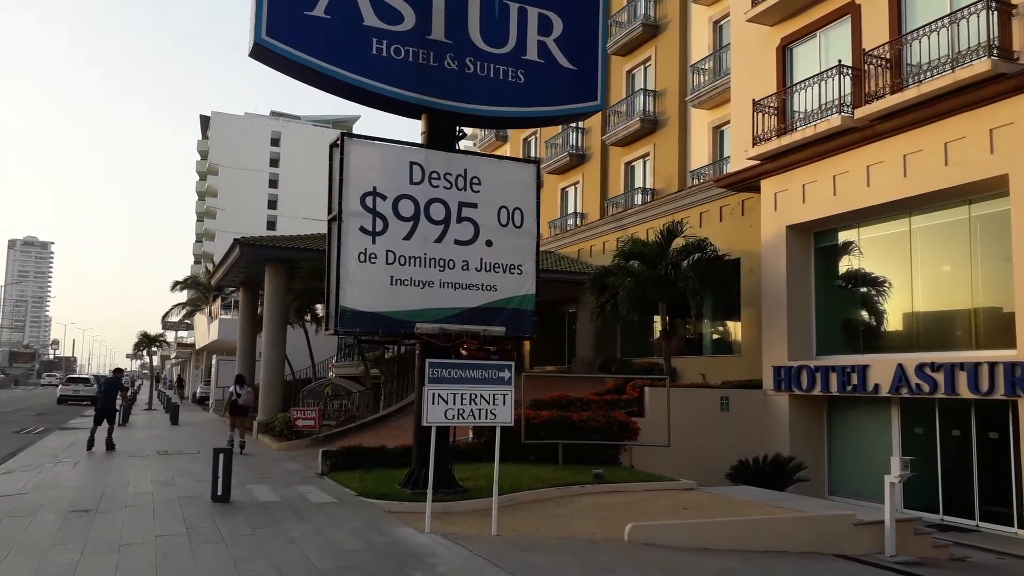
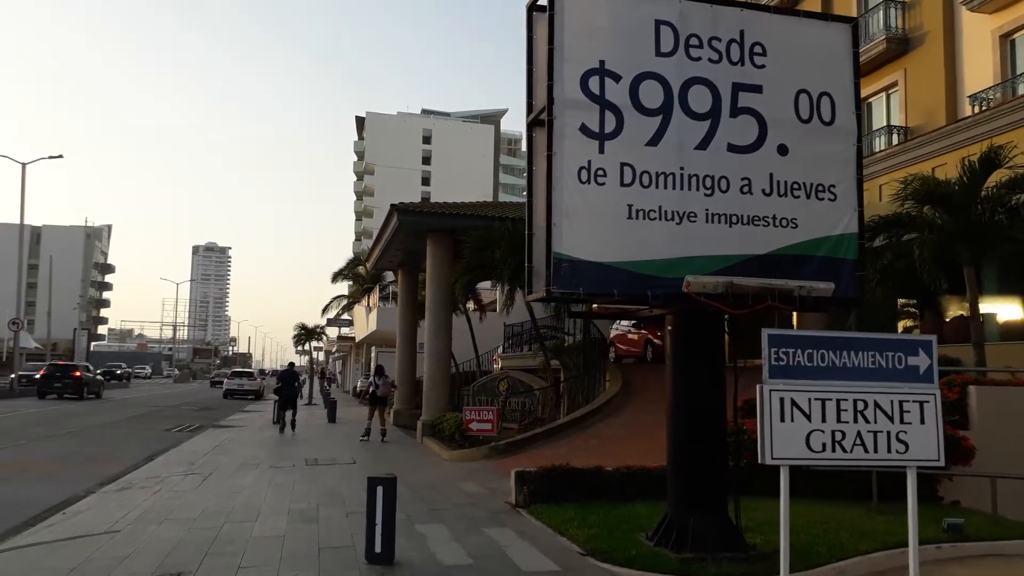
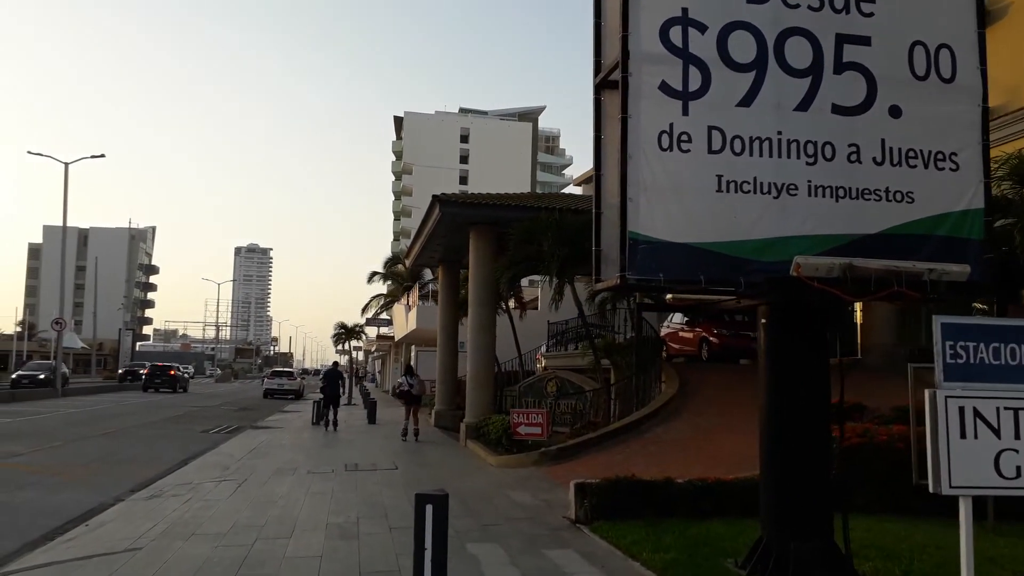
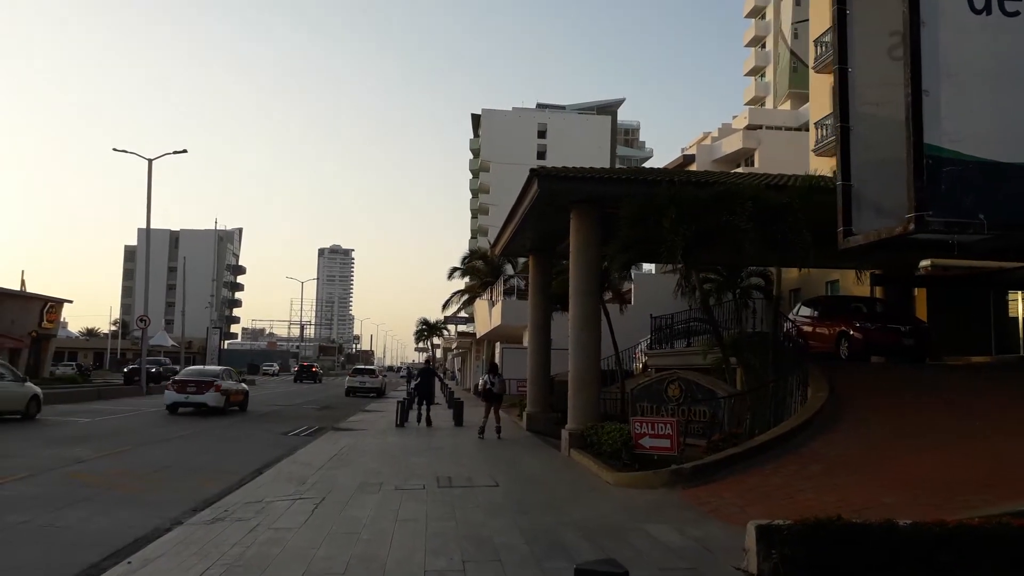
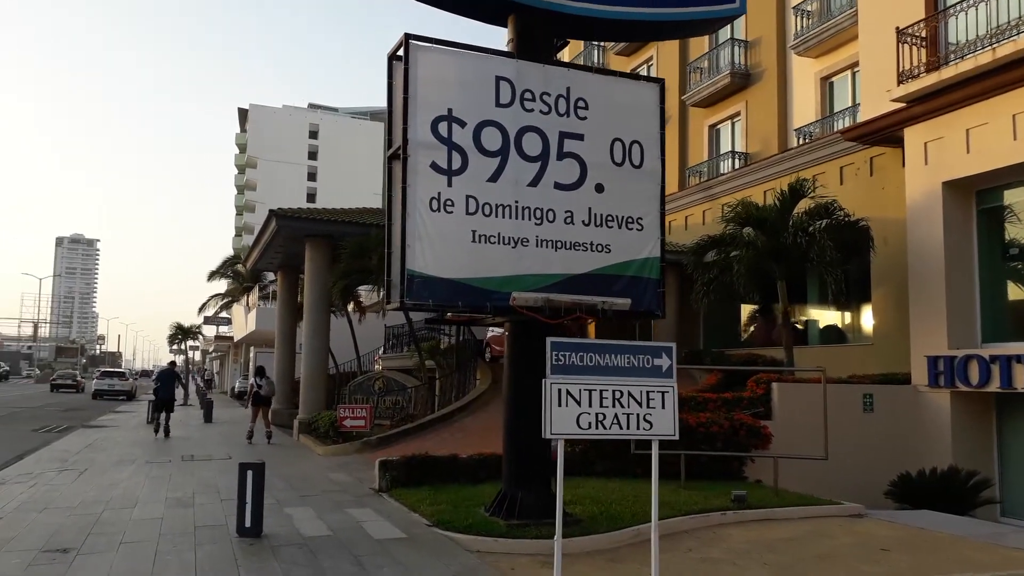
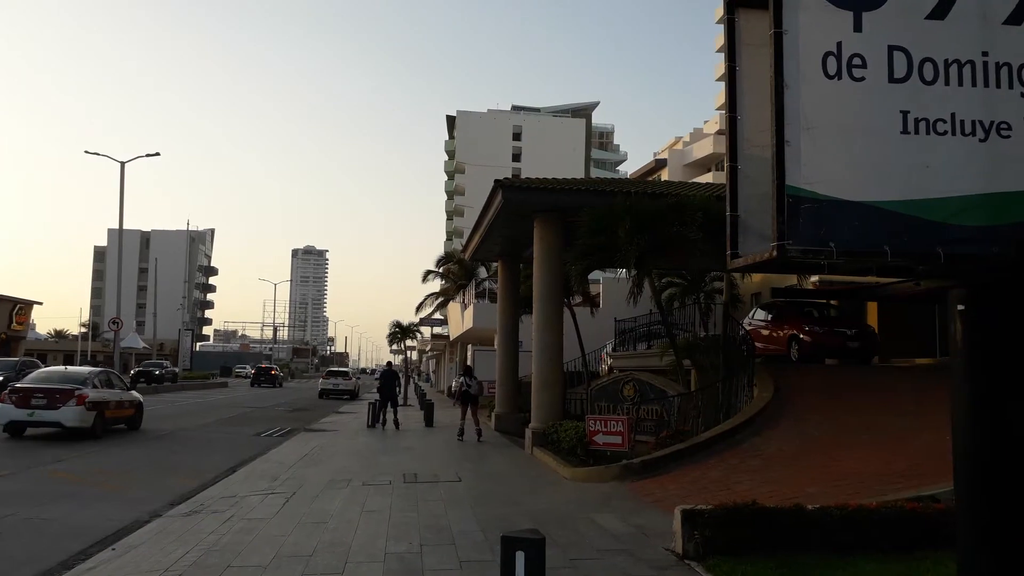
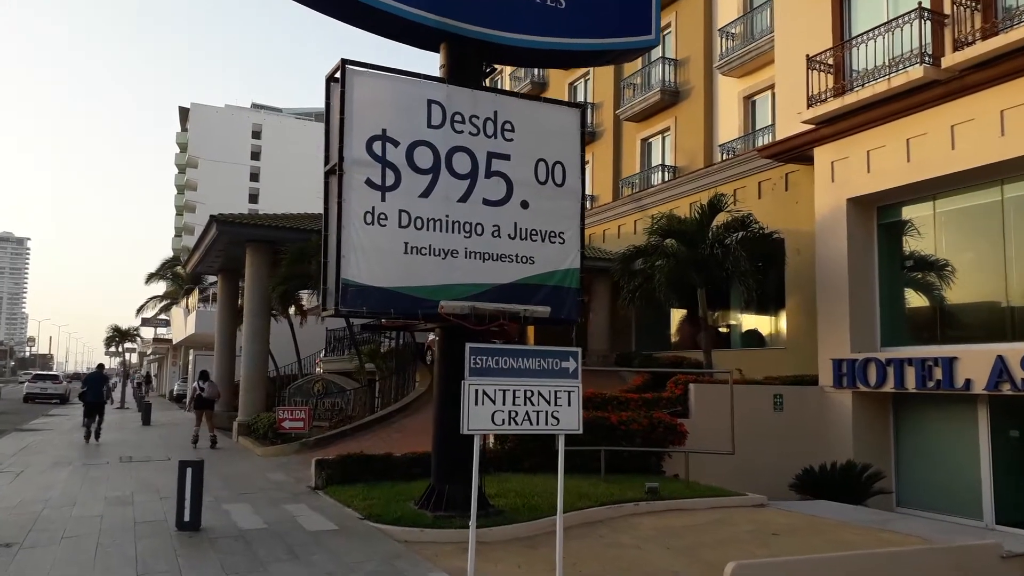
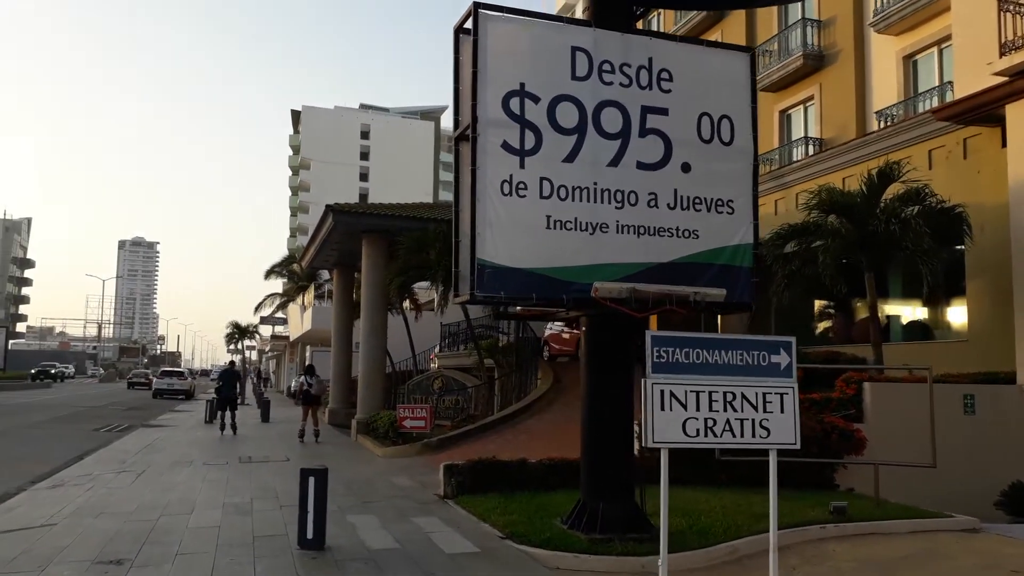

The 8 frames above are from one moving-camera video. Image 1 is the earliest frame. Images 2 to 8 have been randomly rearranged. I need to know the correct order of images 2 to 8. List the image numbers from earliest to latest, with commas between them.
7, 5, 8, 2, 3, 6, 4
